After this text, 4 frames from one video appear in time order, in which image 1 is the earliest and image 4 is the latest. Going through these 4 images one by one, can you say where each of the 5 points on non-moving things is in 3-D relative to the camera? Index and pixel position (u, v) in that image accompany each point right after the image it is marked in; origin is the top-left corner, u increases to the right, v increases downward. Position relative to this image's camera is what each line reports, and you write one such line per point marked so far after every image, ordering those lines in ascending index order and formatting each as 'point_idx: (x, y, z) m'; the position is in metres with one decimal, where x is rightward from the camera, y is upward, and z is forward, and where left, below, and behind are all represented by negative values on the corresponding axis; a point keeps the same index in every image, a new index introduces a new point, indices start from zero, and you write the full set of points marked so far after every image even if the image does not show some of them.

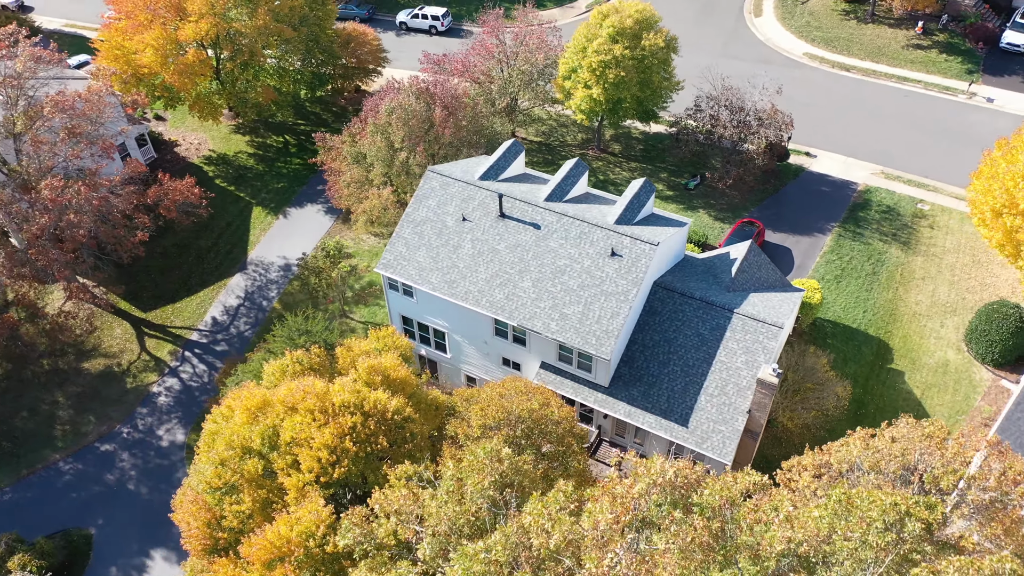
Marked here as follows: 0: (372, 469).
0: (-3.4, -4.4, +19.9) m
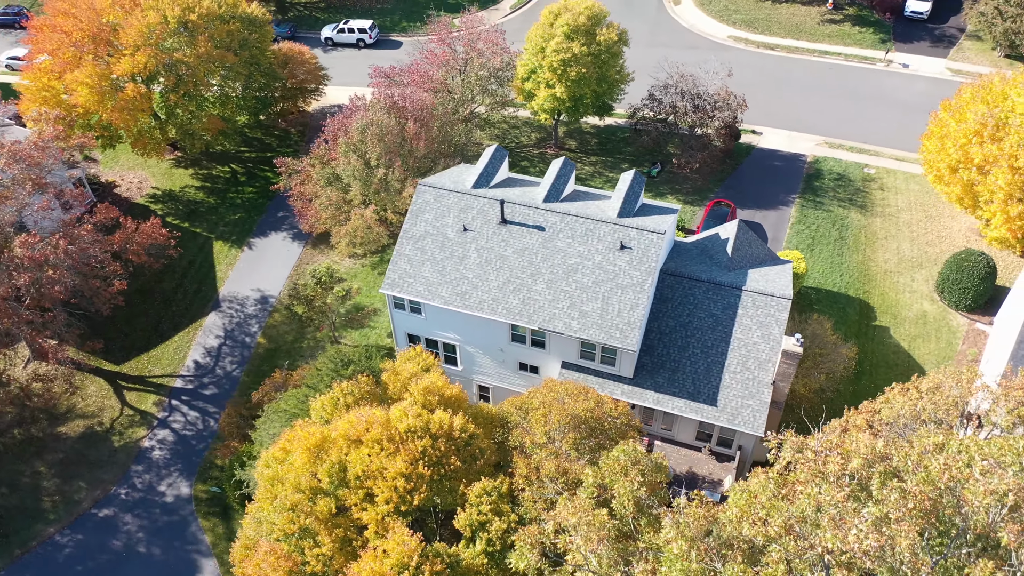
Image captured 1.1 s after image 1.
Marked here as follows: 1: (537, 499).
0: (-1.5, -4.9, +19.6) m
1: (+0.6, -5.0, +19.2) m
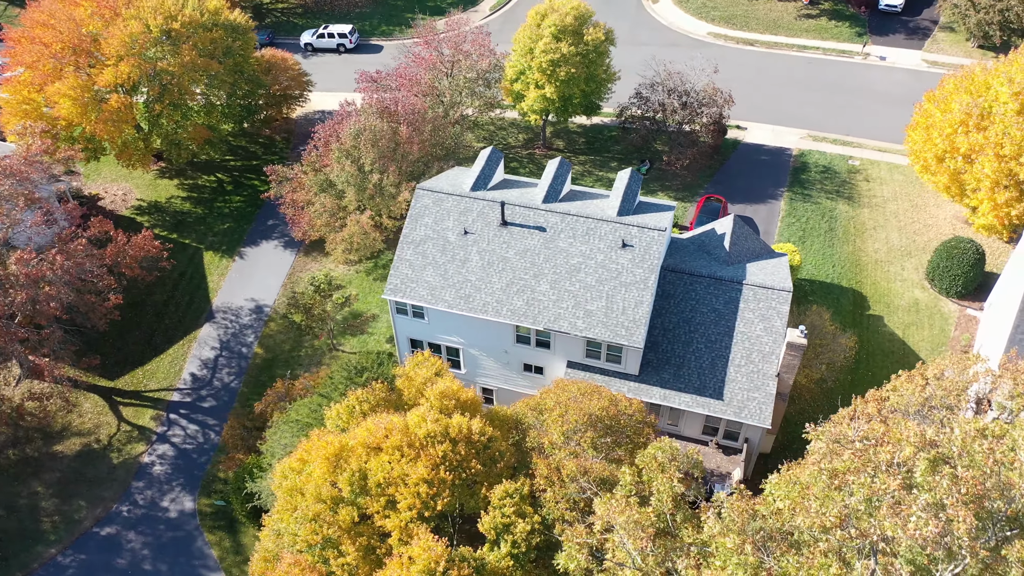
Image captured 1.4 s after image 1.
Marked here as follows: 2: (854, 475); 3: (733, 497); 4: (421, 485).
0: (-1.0, -5.0, +19.6) m
1: (+1.1, -5.0, +19.2) m
2: (+6.3, -3.5, +15.1) m
3: (+4.5, -4.3, +16.6) m
4: (-2.1, -4.5, +18.8) m
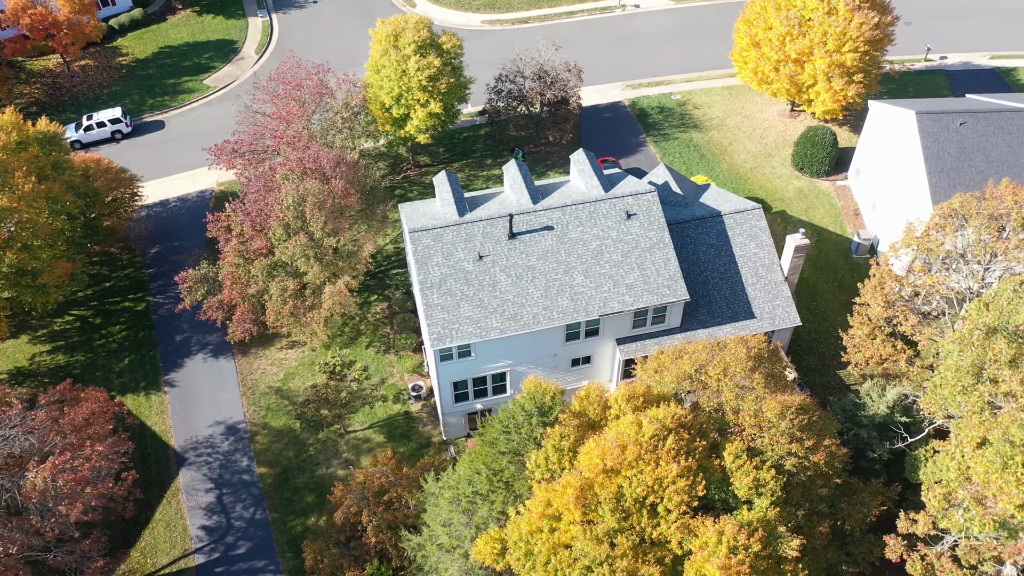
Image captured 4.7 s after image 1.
0: (+4.8, -4.6, +20.3) m
1: (+6.8, -3.8, +20.7) m
2: (+12.2, -0.3, +18.6) m
3: (+10.4, -1.8, +19.4) m
4: (+4.0, -4.5, +19.1) m
